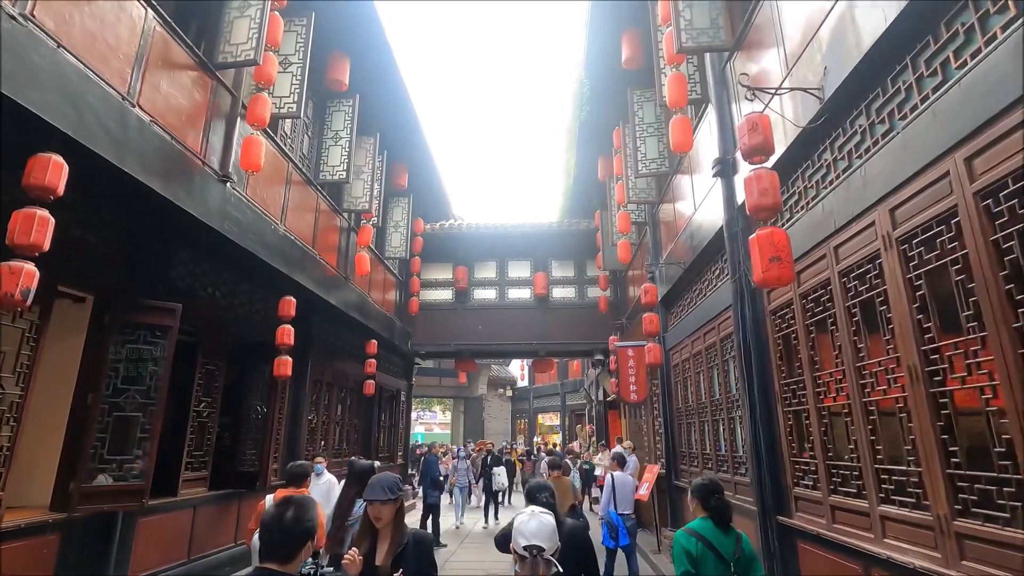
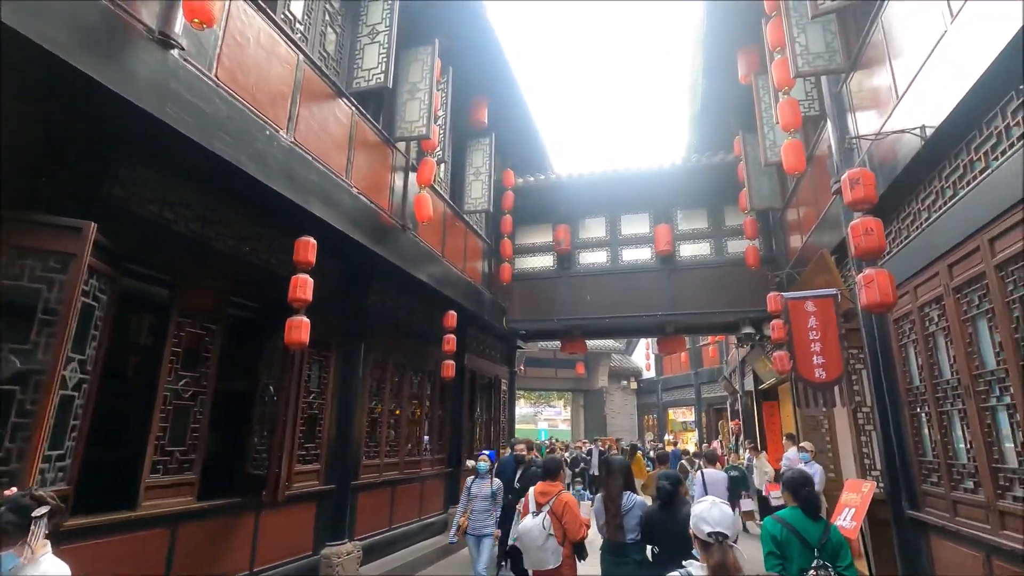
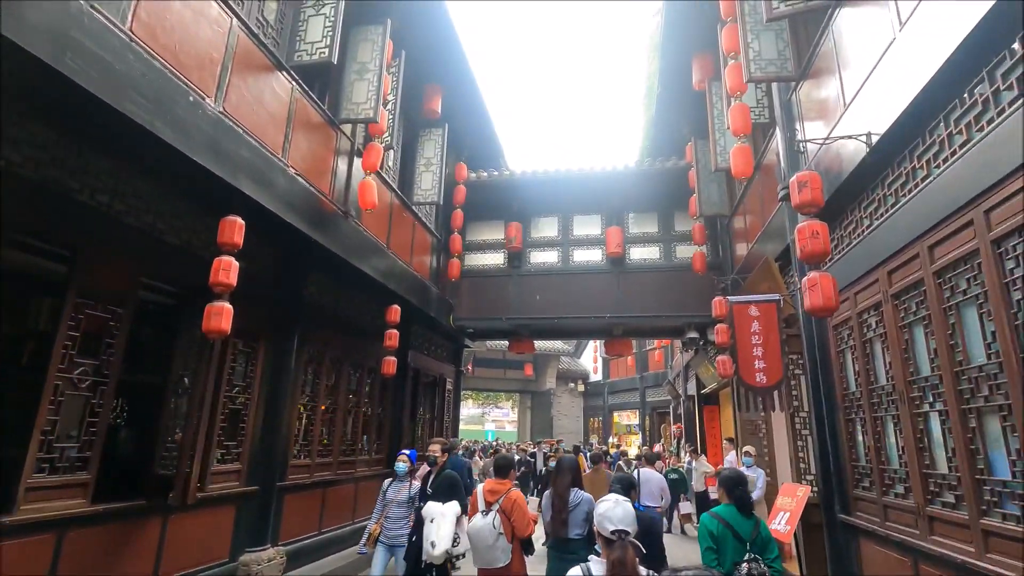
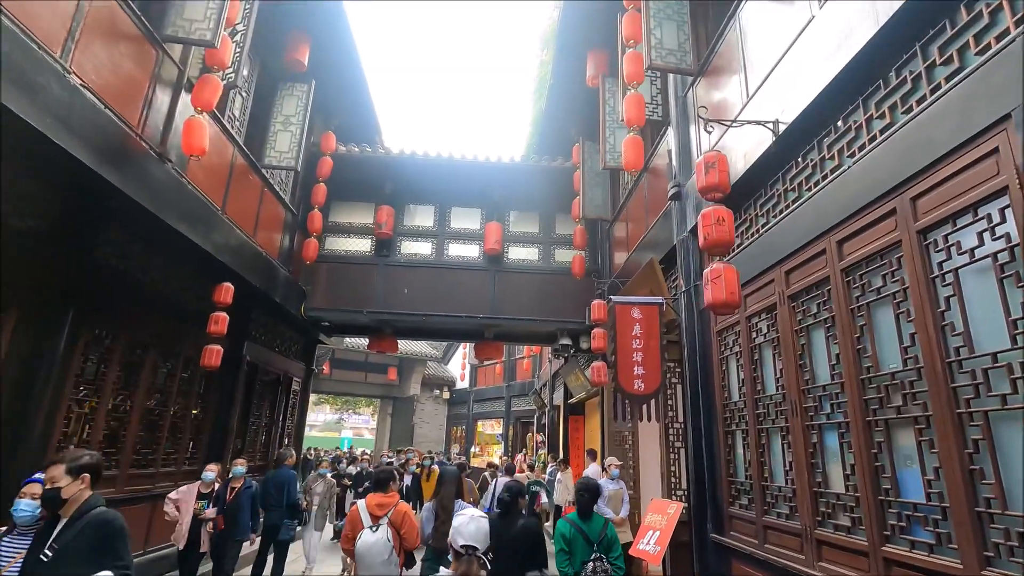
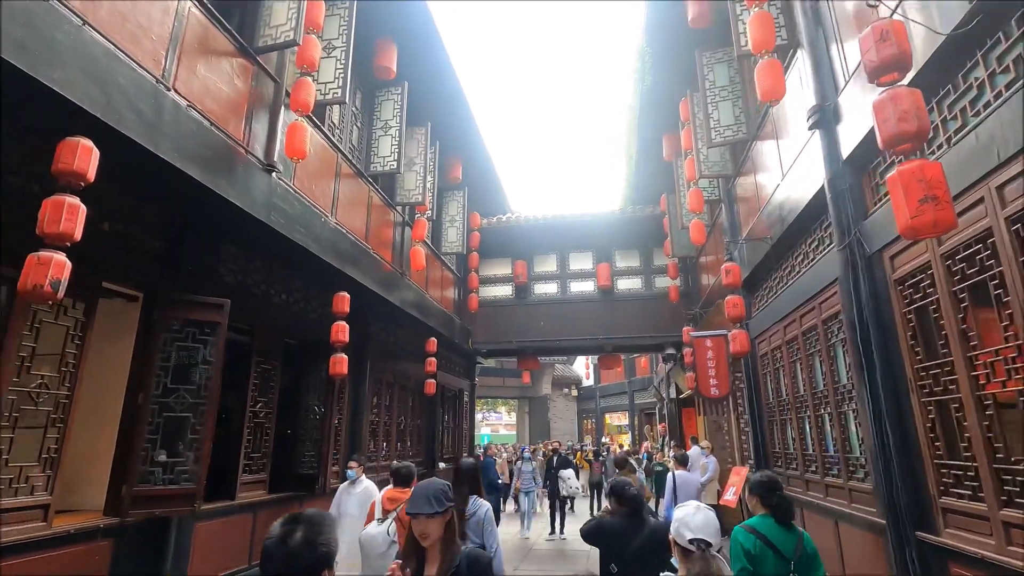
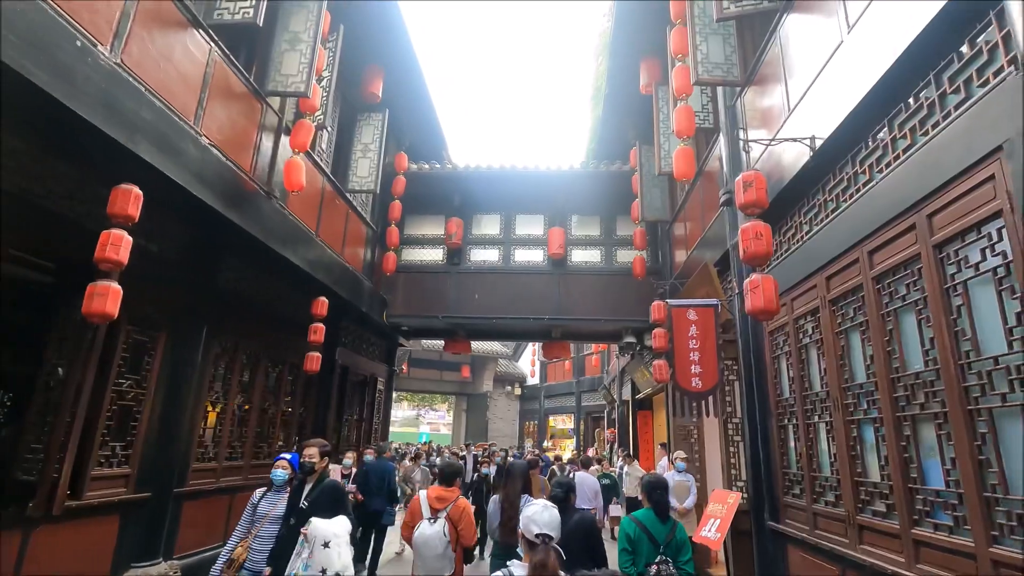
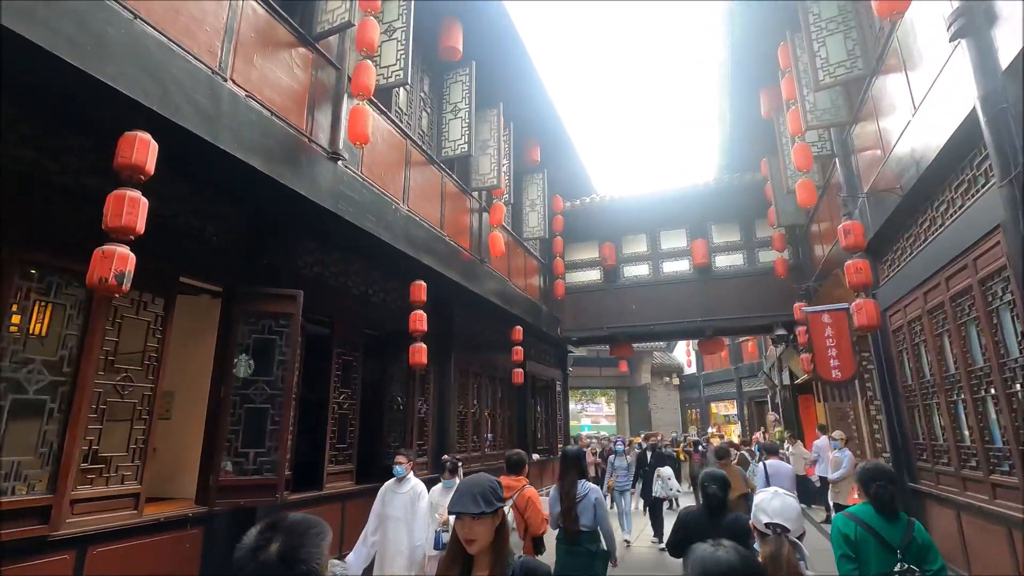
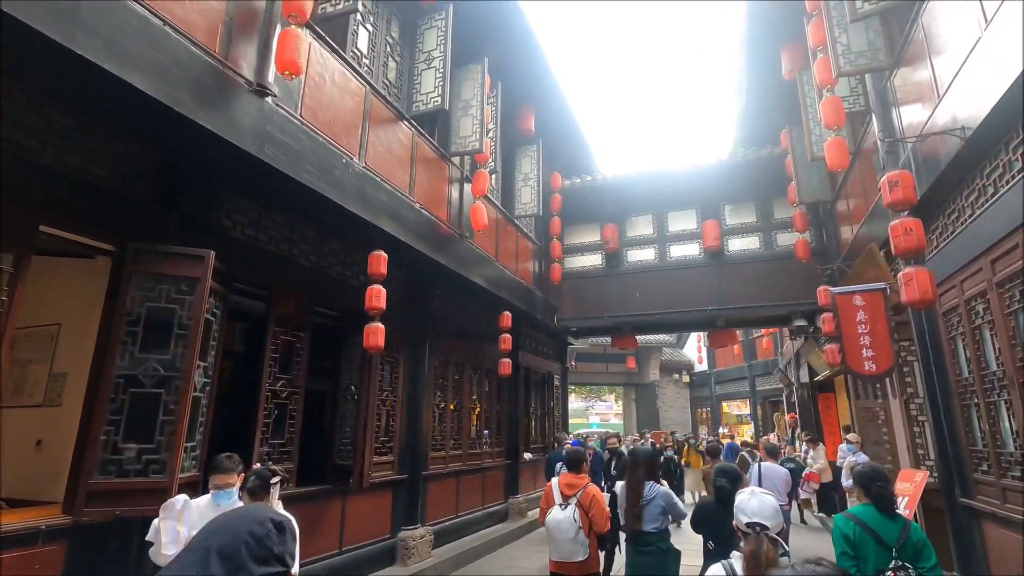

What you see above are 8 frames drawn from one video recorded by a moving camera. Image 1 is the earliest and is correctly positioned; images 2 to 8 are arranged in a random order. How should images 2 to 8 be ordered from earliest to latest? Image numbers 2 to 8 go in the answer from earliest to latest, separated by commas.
5, 7, 8, 2, 3, 6, 4
